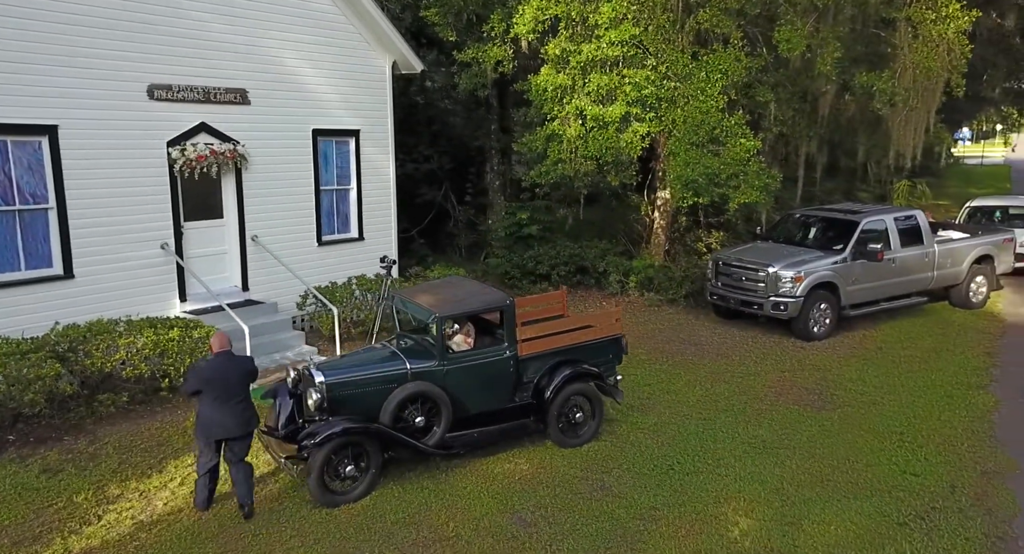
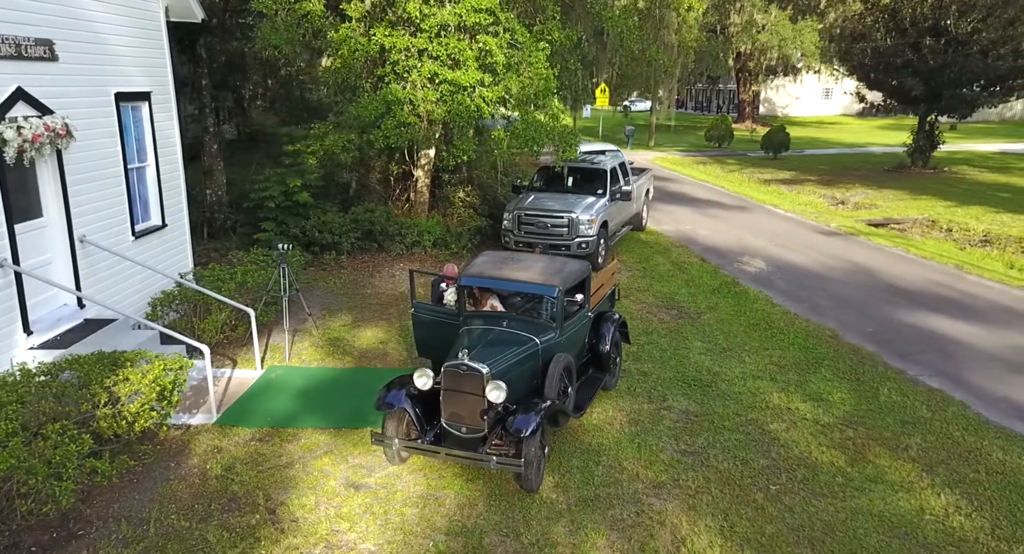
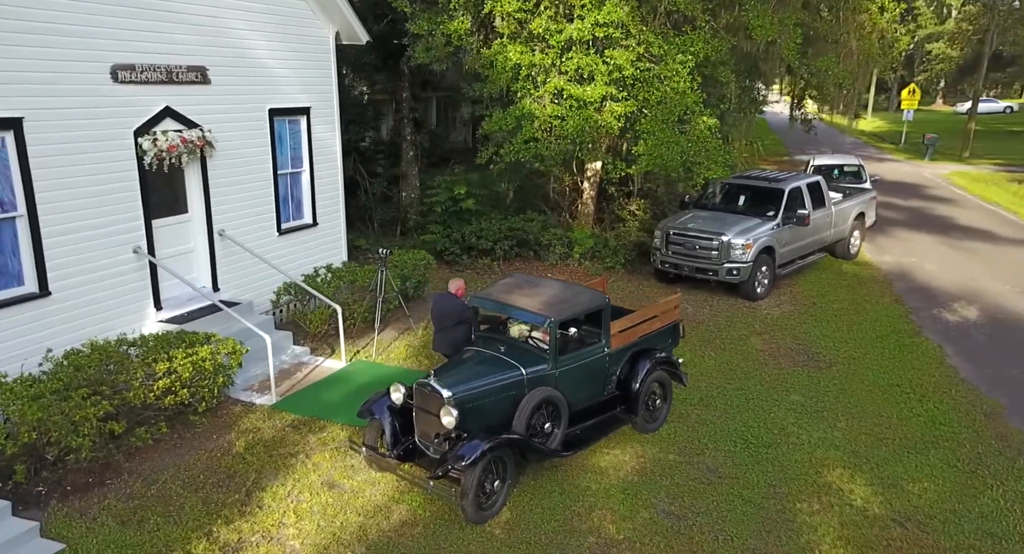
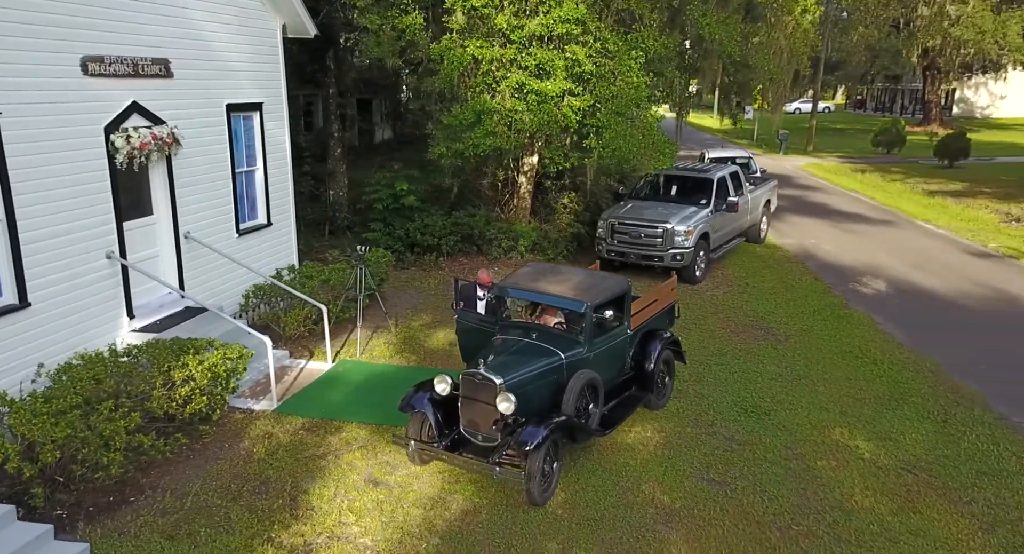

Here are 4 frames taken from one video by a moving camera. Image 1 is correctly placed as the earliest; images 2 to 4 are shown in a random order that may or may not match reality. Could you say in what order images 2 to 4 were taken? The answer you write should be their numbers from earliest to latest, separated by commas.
3, 4, 2
